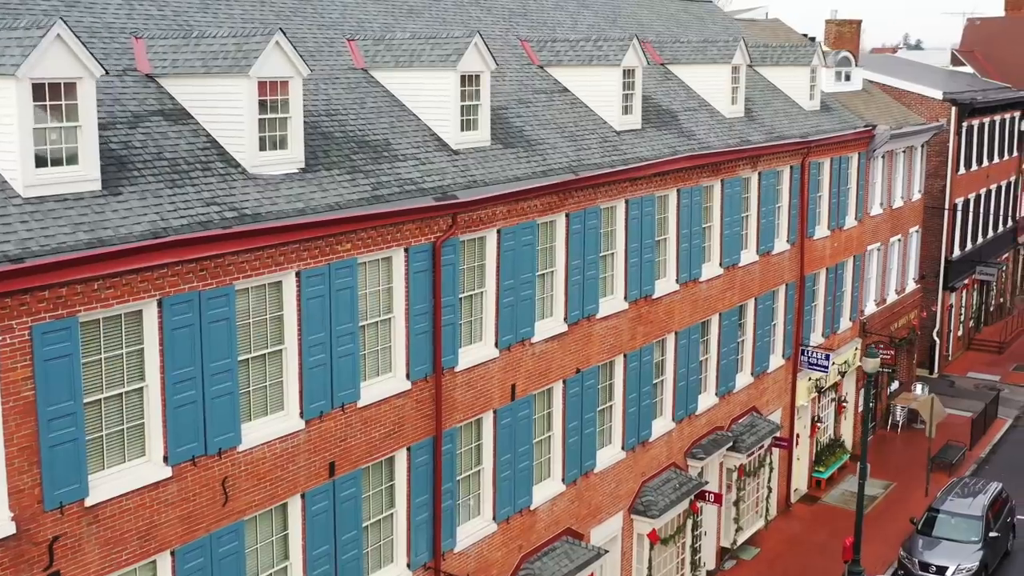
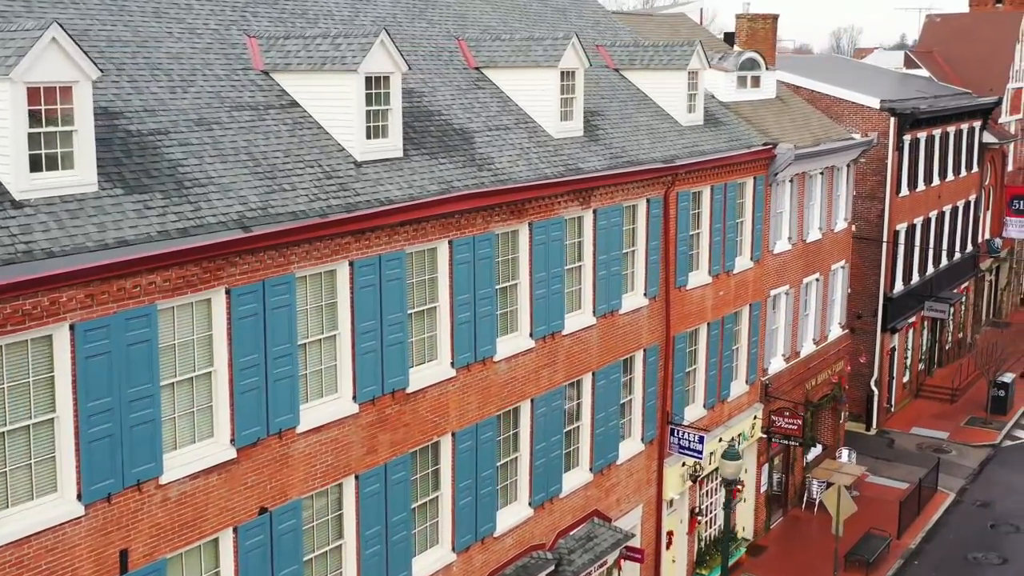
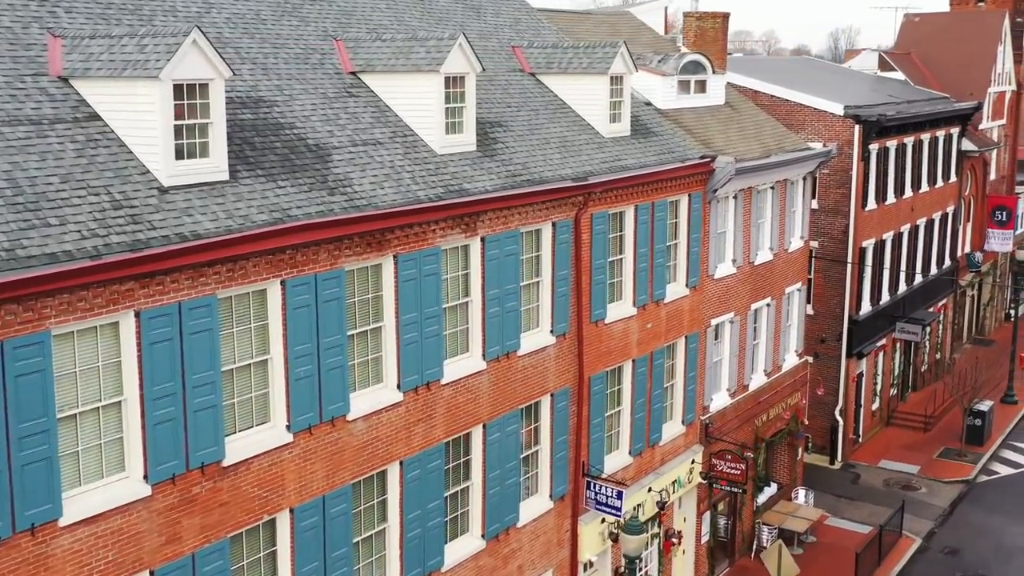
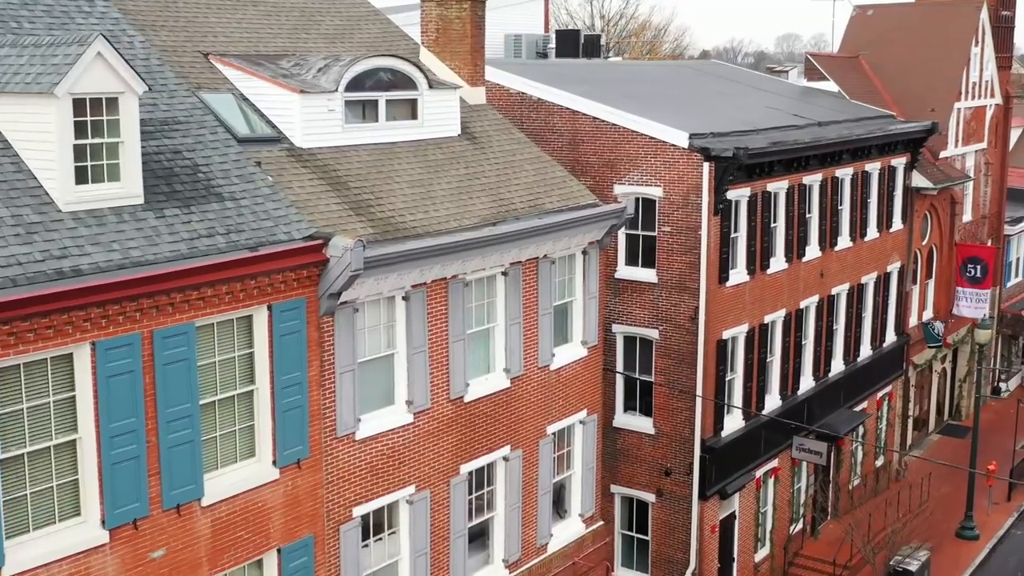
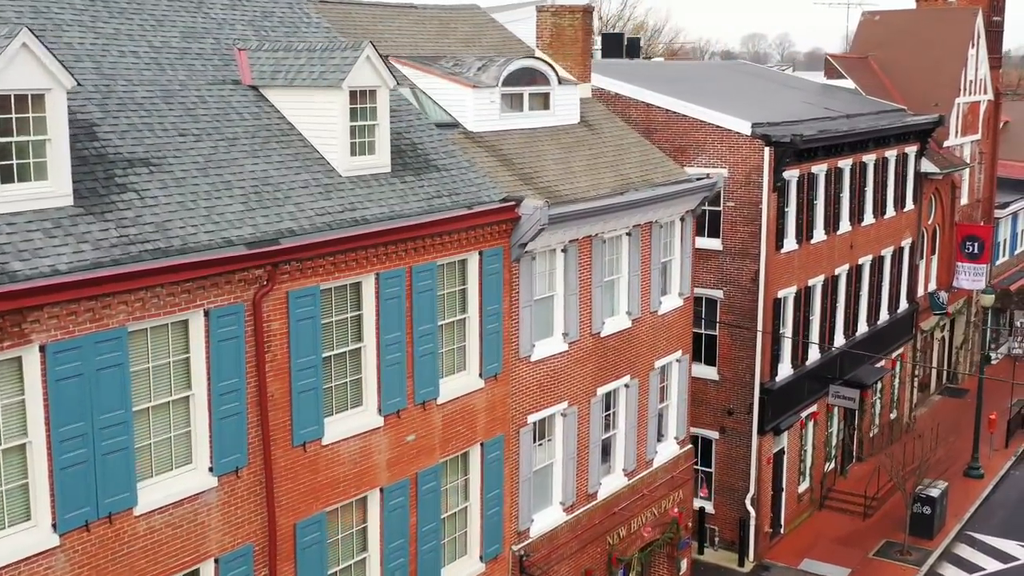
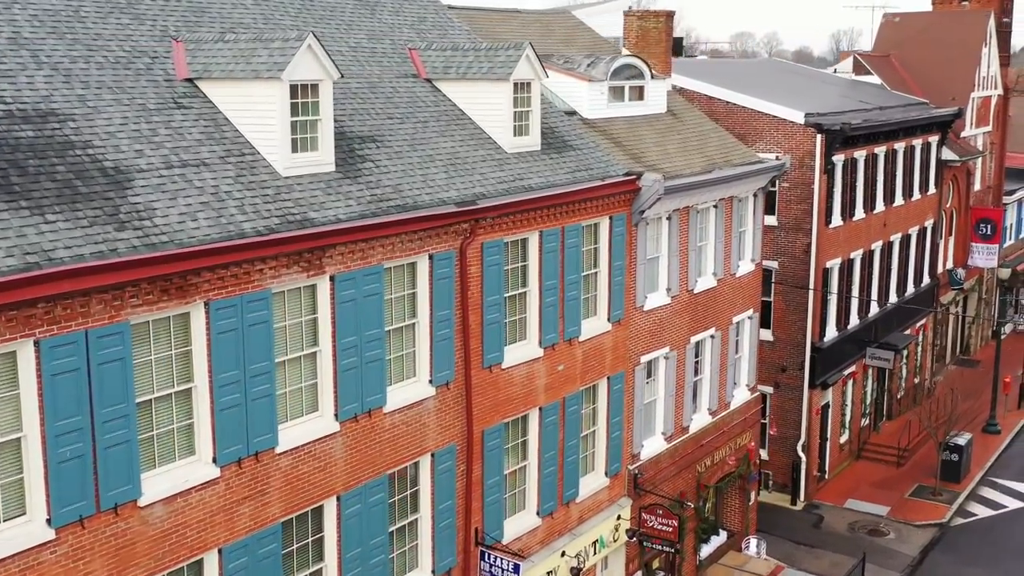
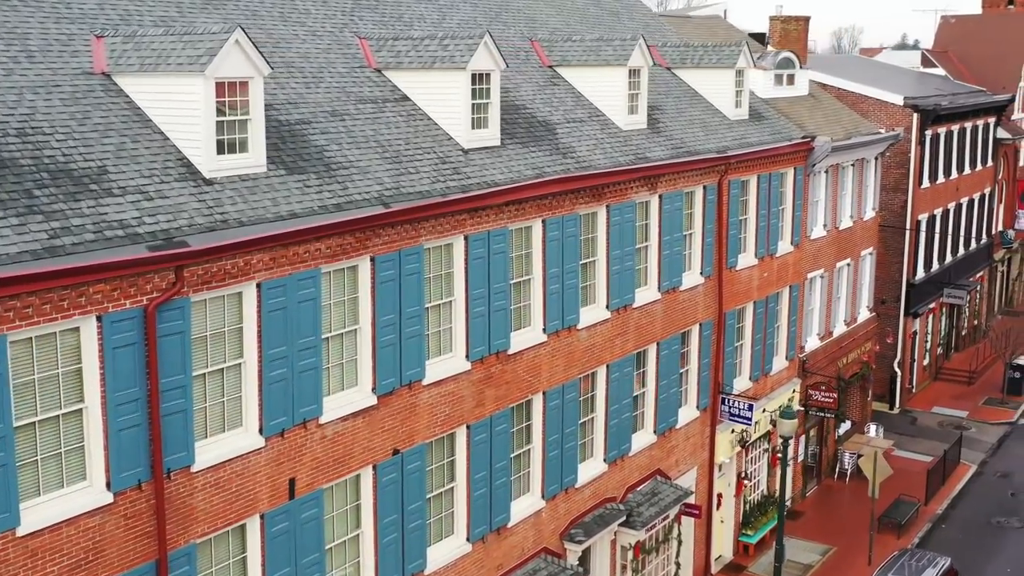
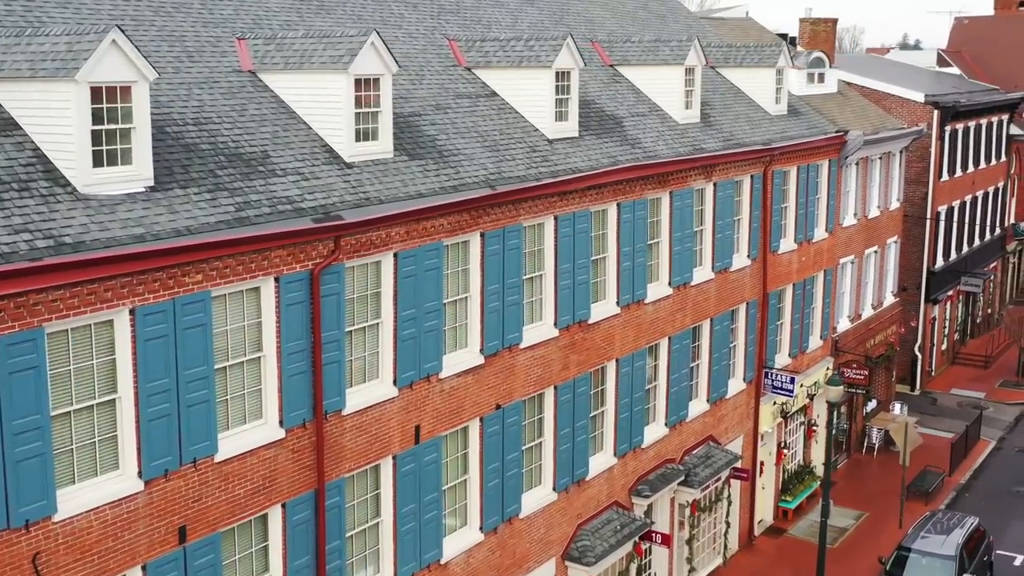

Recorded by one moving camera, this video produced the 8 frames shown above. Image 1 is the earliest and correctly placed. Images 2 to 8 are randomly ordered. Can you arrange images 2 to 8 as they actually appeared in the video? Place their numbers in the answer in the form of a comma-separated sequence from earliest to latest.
8, 7, 2, 3, 6, 5, 4
